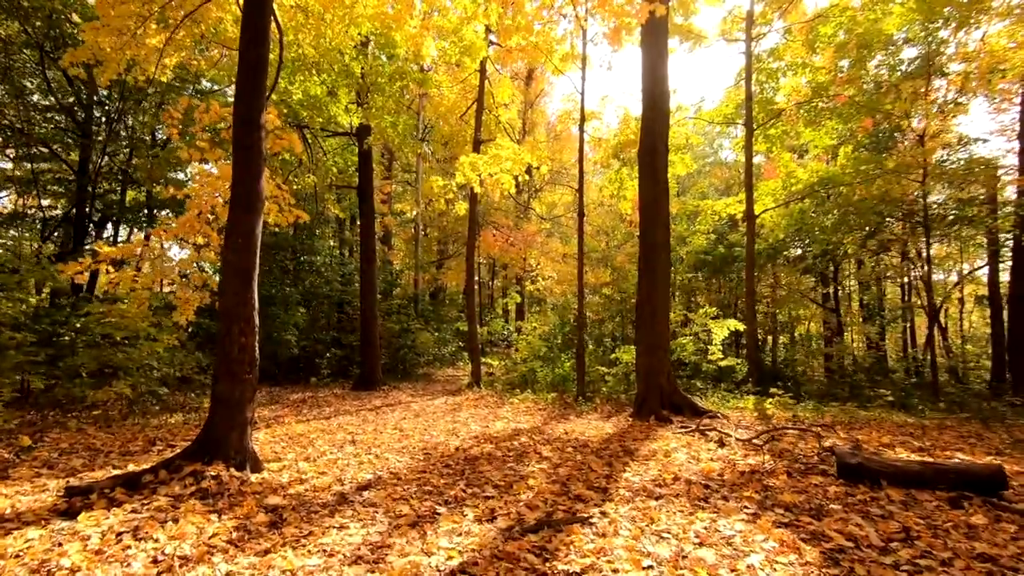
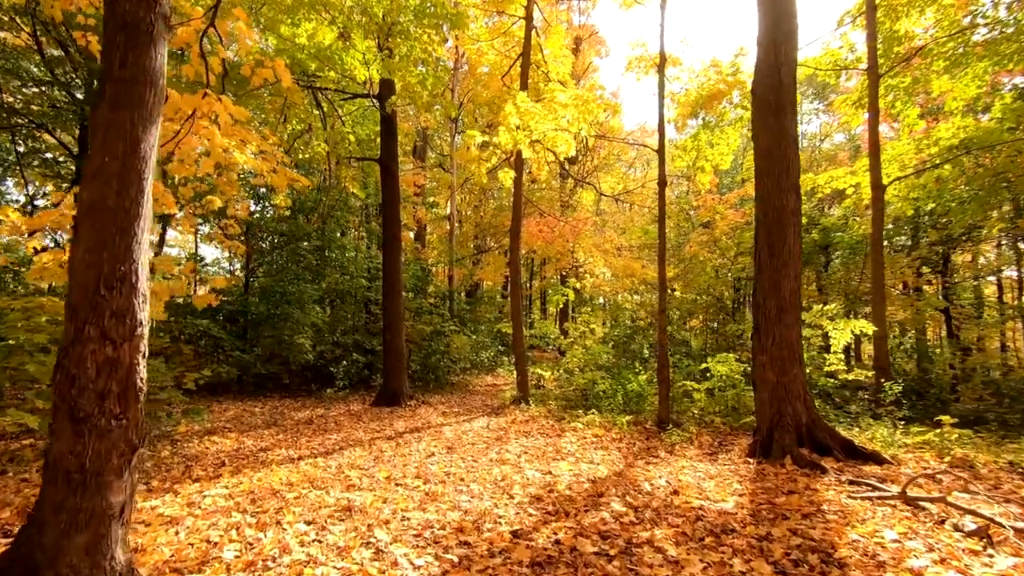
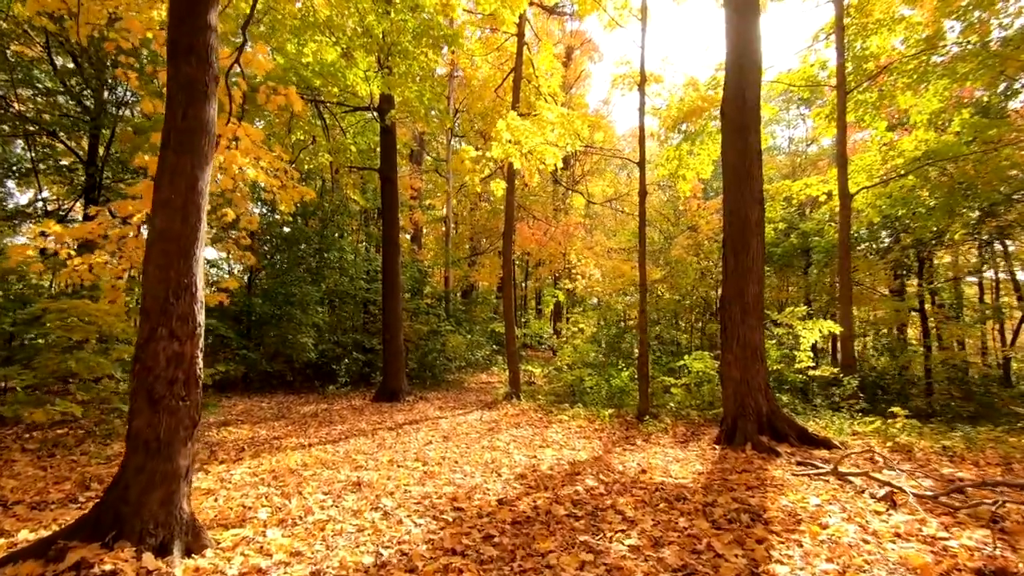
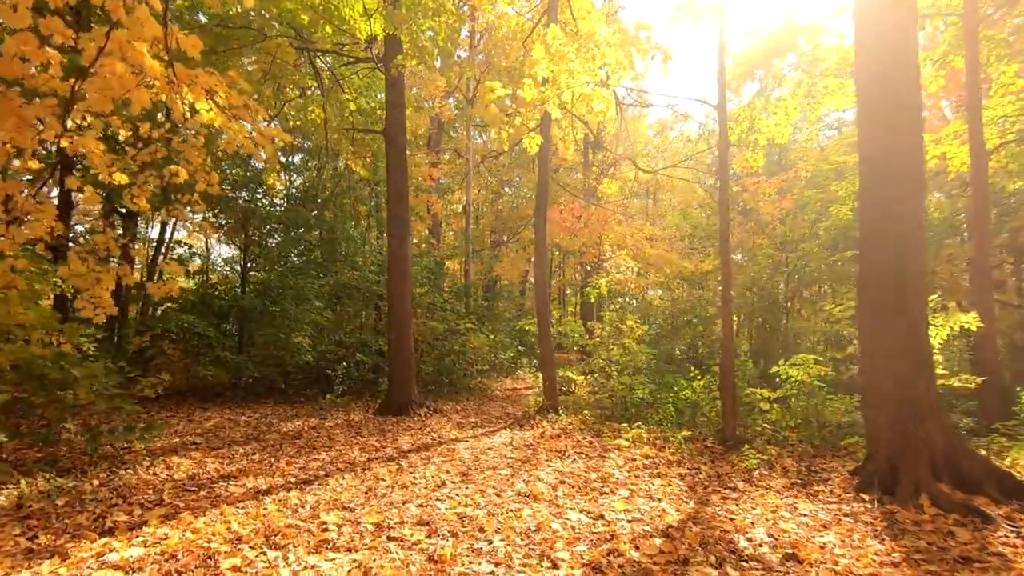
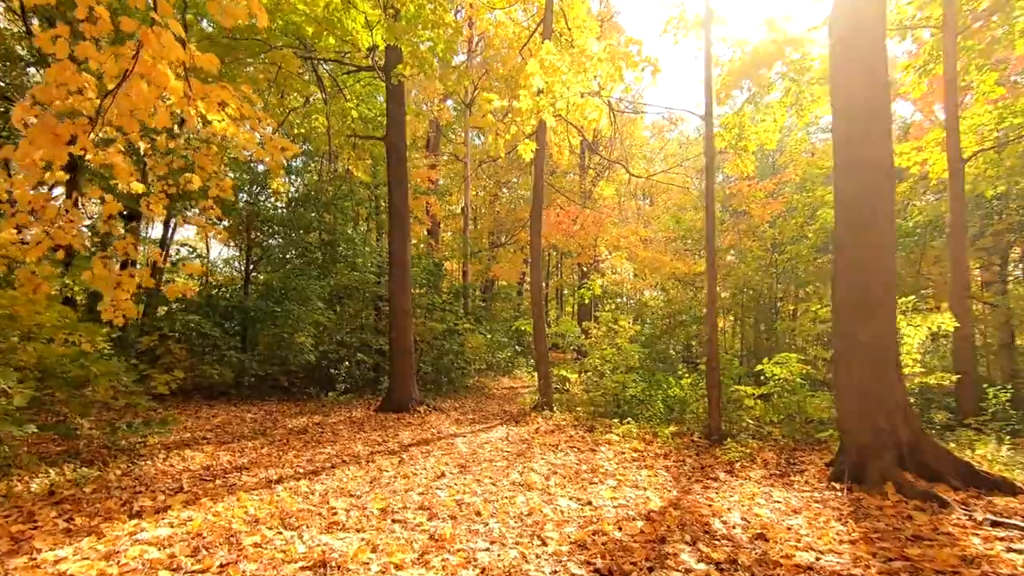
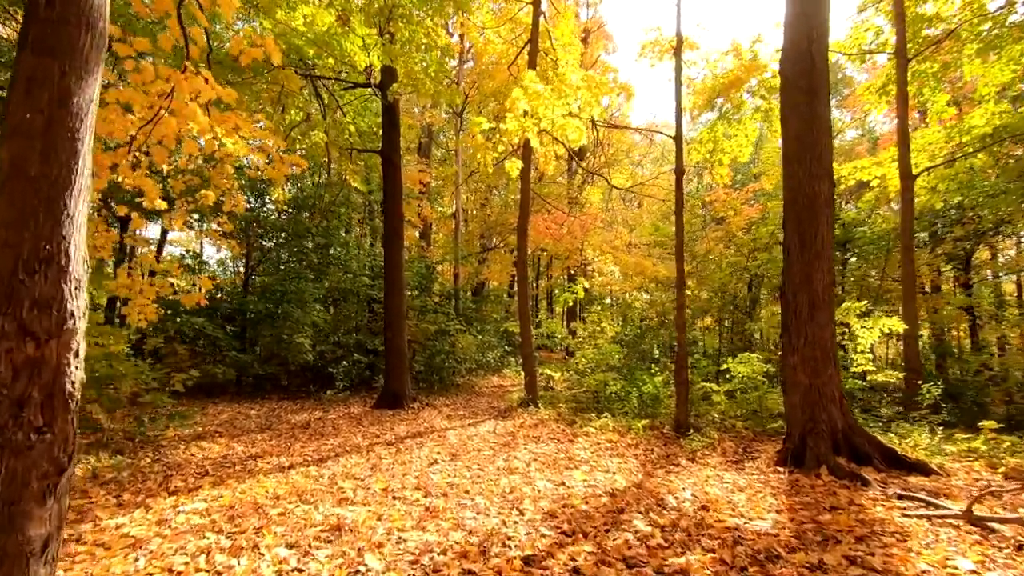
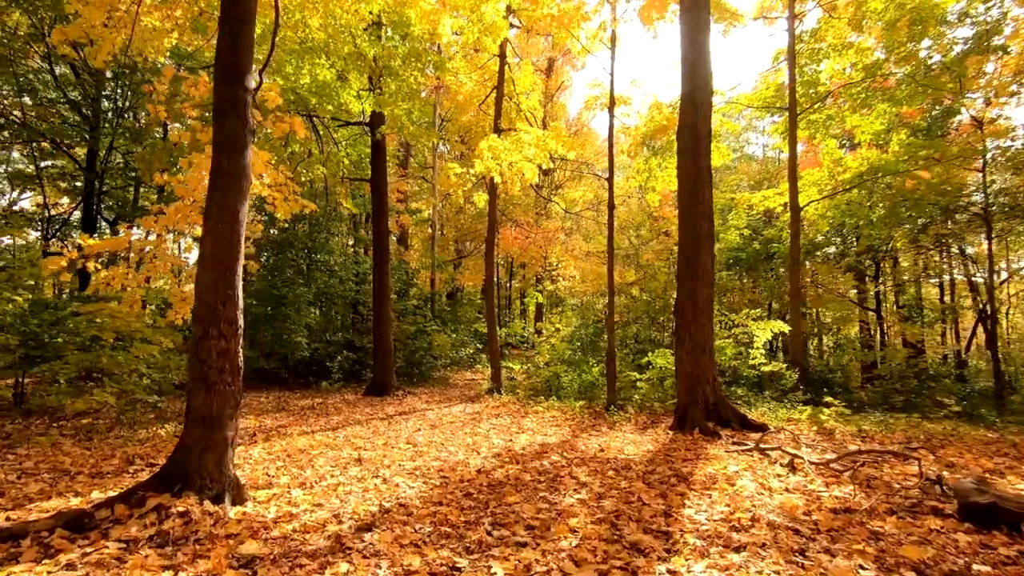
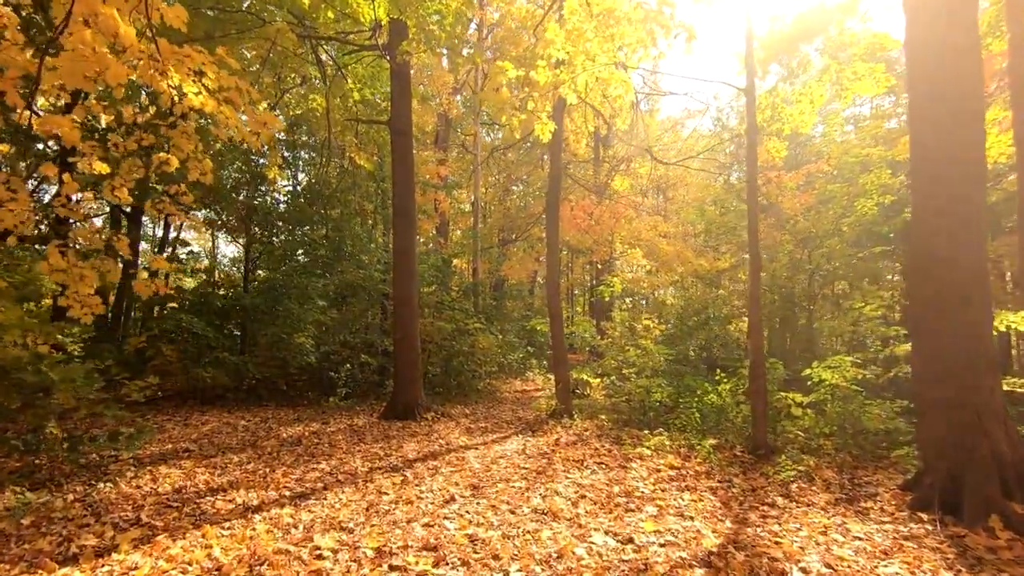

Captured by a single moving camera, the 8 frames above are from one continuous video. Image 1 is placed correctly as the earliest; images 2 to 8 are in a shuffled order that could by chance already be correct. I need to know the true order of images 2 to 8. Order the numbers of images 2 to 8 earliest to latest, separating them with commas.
7, 3, 2, 6, 5, 4, 8
